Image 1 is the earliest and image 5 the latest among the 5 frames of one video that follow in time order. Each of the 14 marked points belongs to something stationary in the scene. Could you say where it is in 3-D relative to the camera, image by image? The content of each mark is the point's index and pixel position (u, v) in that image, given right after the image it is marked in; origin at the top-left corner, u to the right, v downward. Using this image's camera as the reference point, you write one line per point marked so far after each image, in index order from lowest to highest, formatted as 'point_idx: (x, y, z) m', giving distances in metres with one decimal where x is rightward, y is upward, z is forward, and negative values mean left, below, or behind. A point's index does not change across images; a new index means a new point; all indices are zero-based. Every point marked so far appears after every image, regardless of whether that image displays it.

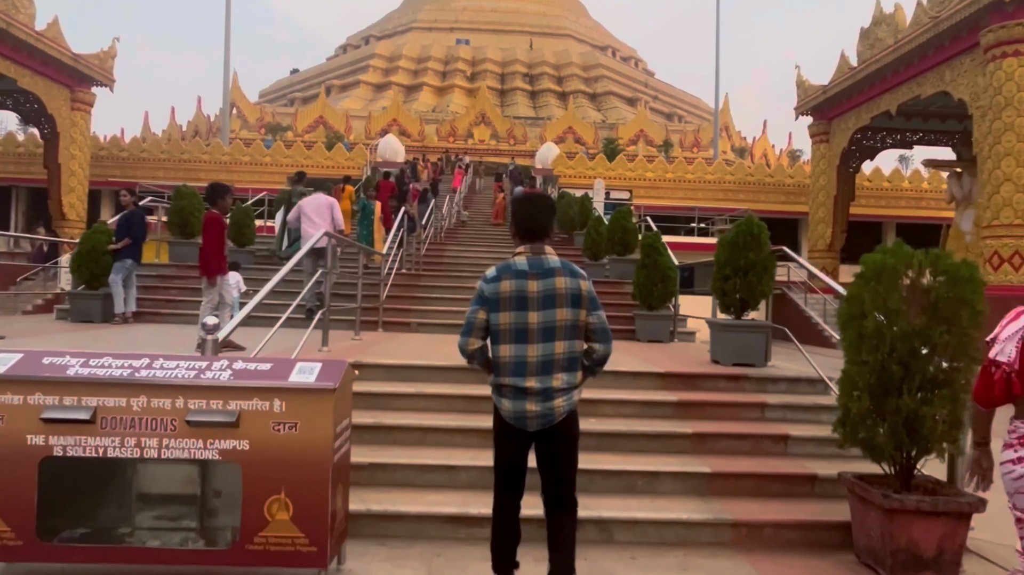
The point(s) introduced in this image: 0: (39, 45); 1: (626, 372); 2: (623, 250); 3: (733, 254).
0: (-11.7, +6.0, +17.6) m
1: (+0.8, -0.6, +5.1) m
2: (+1.8, +0.6, +11.0) m
3: (+1.8, +0.3, +5.5) m
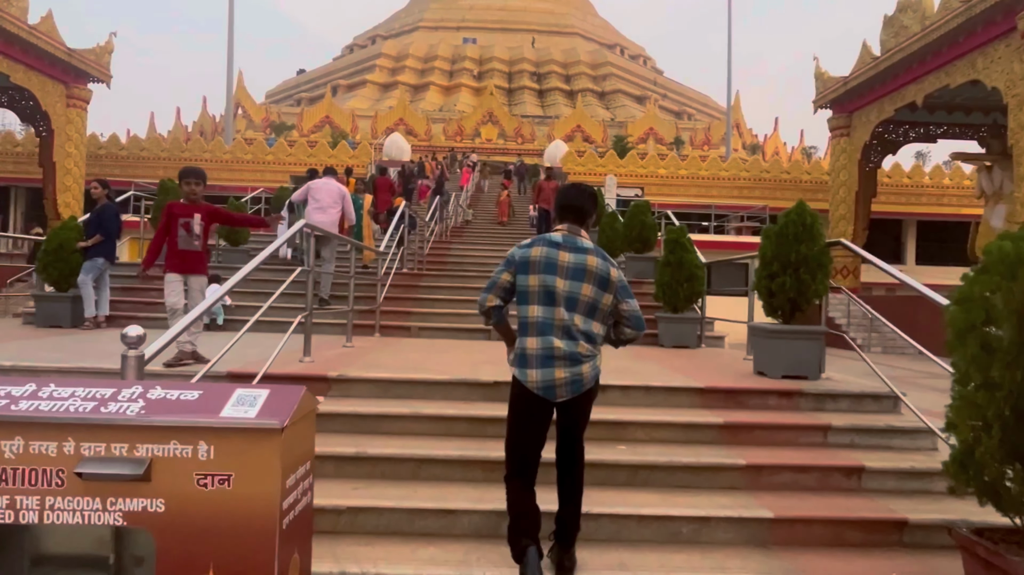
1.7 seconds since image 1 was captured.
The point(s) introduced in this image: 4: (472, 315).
0: (-11.5, +6.0, +16.9) m
1: (+0.9, -0.6, +4.3) m
2: (+1.9, +0.6, +10.2) m
3: (+1.8, +0.3, +4.7) m
4: (-0.5, -0.3, +8.1) m
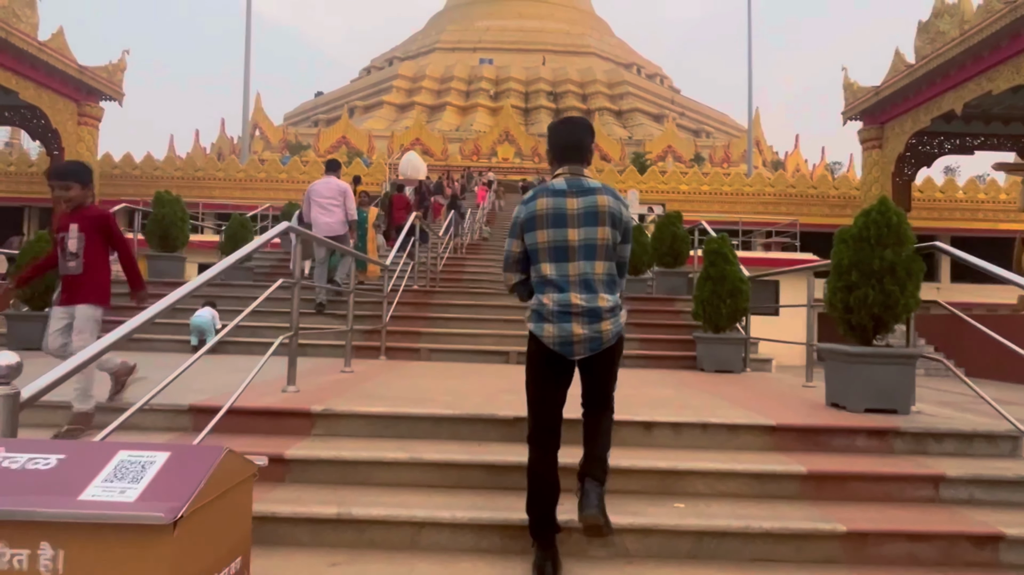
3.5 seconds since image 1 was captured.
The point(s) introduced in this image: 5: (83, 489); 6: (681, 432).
0: (-11.1, +5.5, +16.6) m
1: (+1.0, -0.7, +3.5) m
2: (+2.1, +0.4, +9.4) m
3: (+2.0, +0.2, +3.9) m
4: (-0.2, -0.5, +7.3) m
5: (-0.8, -0.4, +1.3) m
6: (+0.8, -0.7, +3.5) m
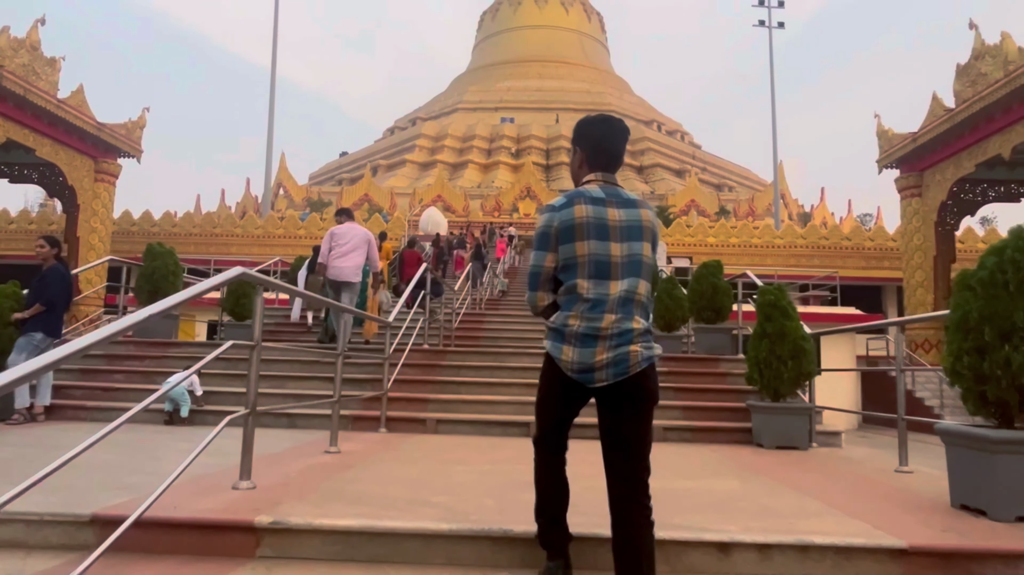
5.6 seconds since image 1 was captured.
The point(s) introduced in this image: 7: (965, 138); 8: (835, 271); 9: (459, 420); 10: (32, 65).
0: (-10.6, +4.1, +16.4) m
1: (+1.1, -0.9, +2.5) m
2: (+2.4, -0.3, +8.4) m
3: (+2.0, -0.1, +3.0) m
4: (-0.1, -1.0, +6.3) m
5: (-0.8, -0.4, +0.4) m
6: (+0.9, -0.9, +2.5) m
7: (+10.3, +3.4, +15.8) m
8: (+9.2, +0.5, +20.0) m
9: (-0.4, -1.1, +6.0) m
10: (-10.9, +5.1, +16.0) m
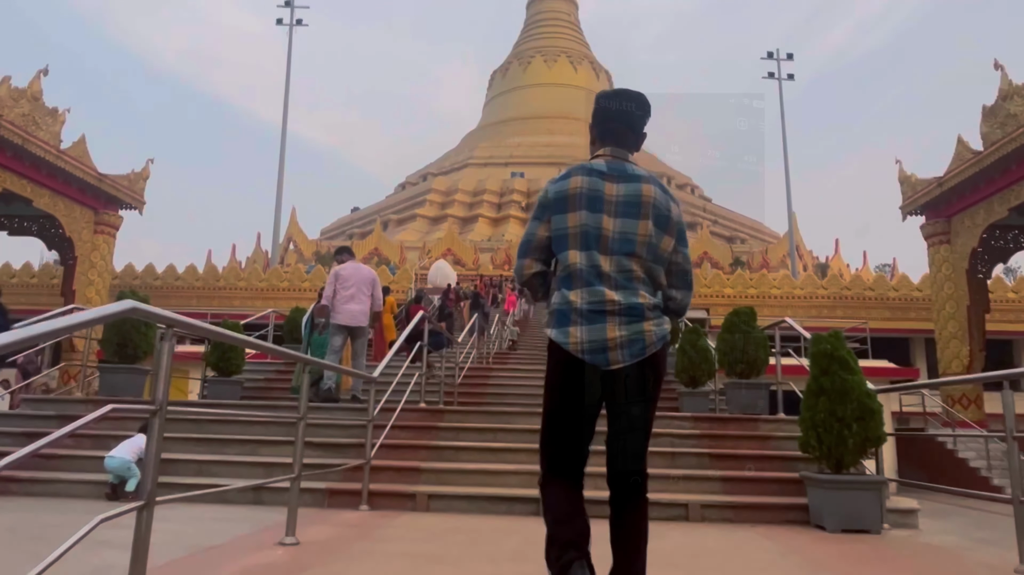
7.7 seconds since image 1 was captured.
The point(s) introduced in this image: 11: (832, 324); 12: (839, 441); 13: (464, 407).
0: (-10.4, +2.9, +16.0) m
1: (+1.1, -1.0, +1.5) m
2: (+2.5, -0.9, +7.5) m
3: (+2.0, -0.2, +2.0) m
4: (0.0, -1.4, +5.4) m
5: (-0.8, -0.3, -0.5) m
6: (+0.9, -1.0, +1.5) m
7: (+10.4, +2.3, +15.0) m
8: (+9.4, -0.9, +18.9) m
9: (-0.4, -1.5, +5.0) m
10: (-10.7, +3.9, +15.7) m
11: (+8.7, -1.0, +19.0) m
12: (+2.1, -1.0, +4.6) m
13: (-0.5, -1.2, +7.0) m
